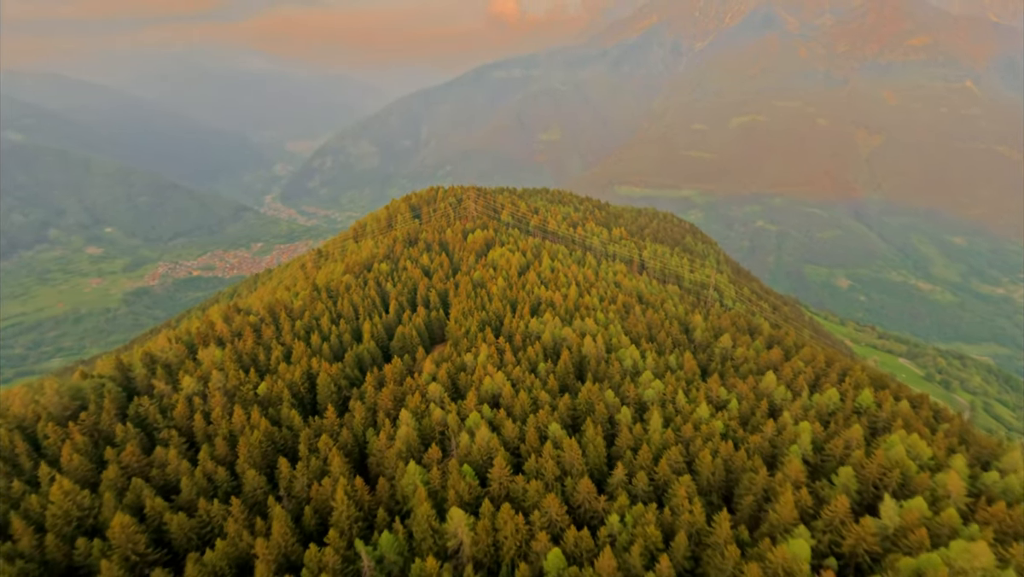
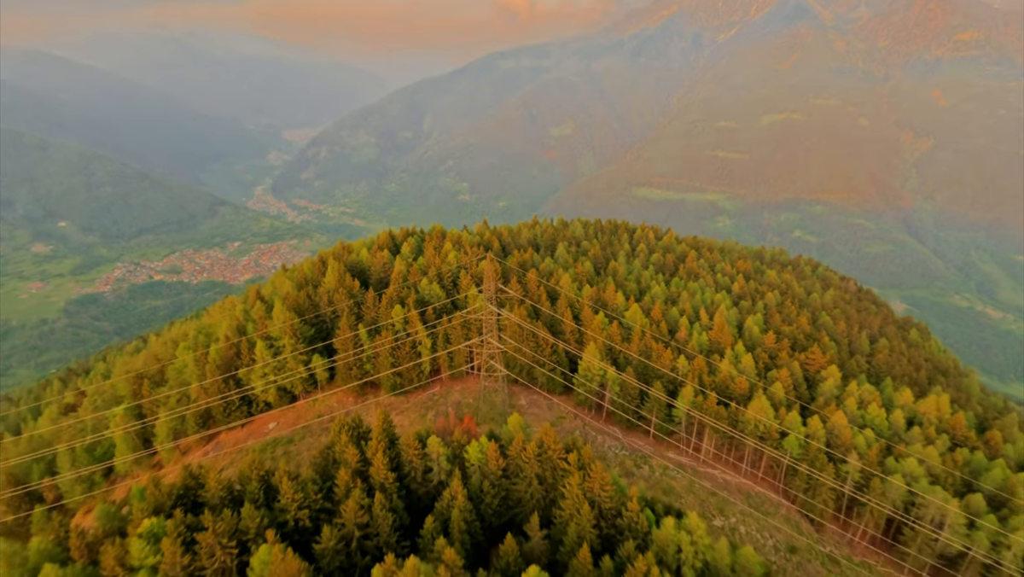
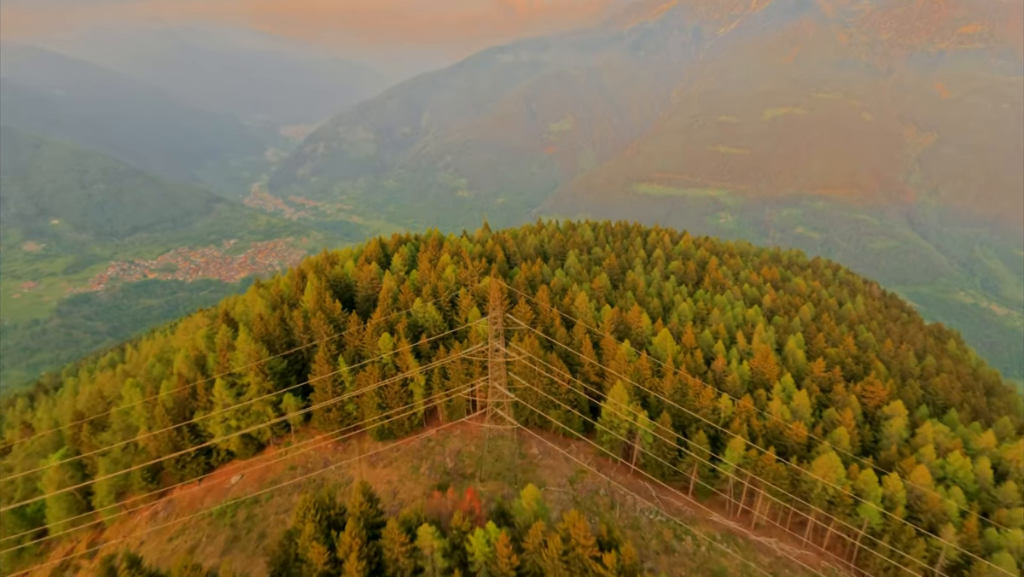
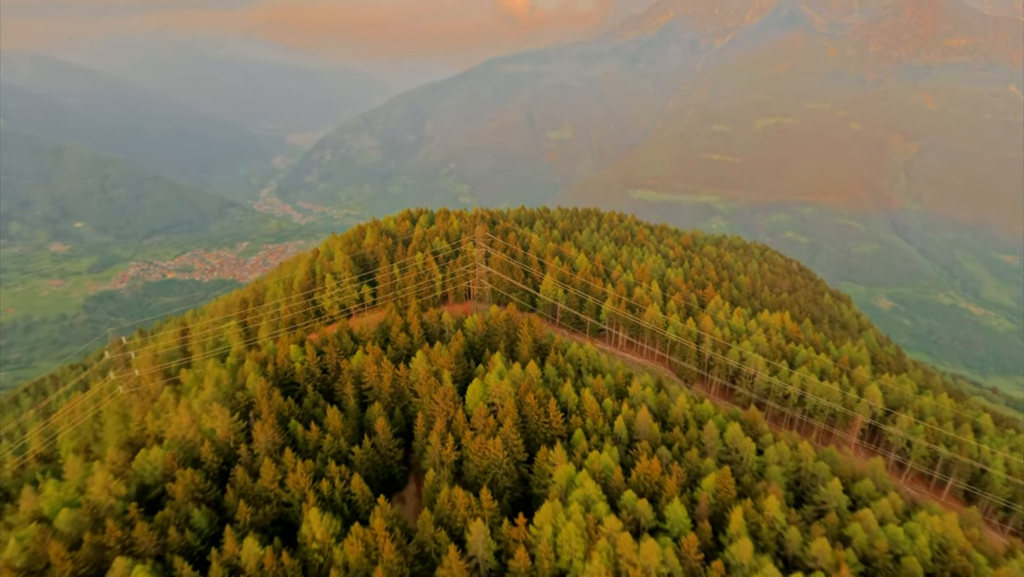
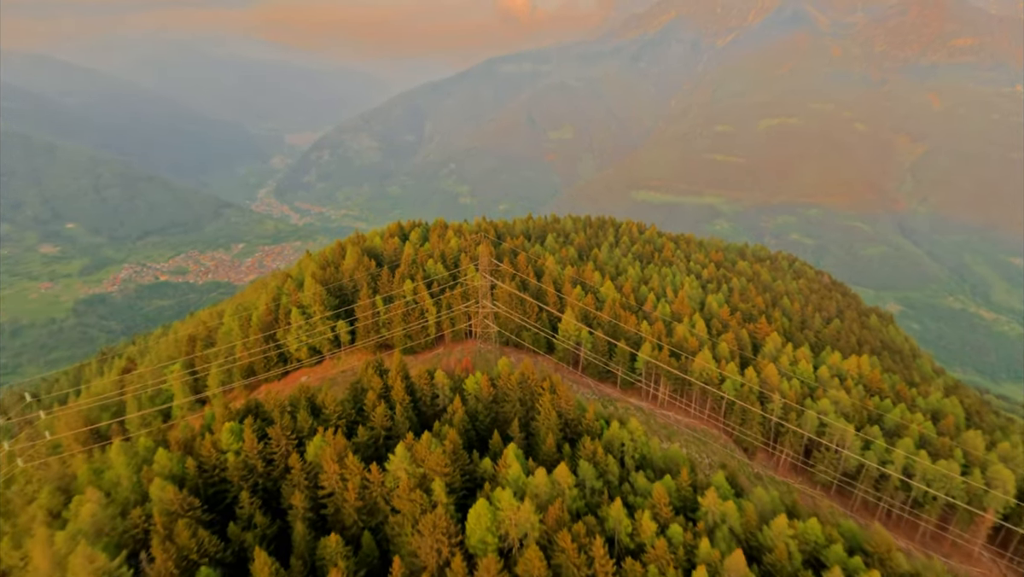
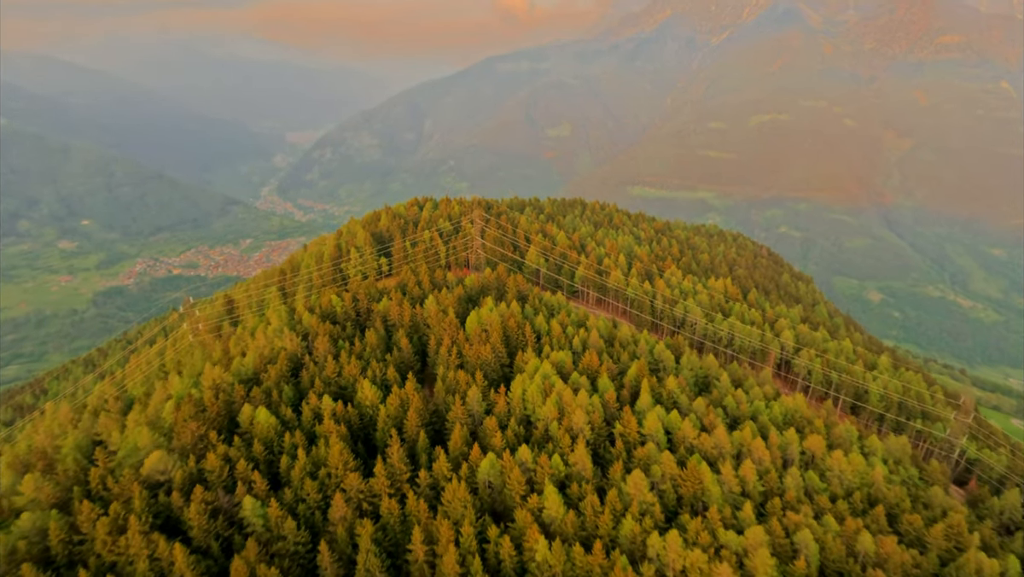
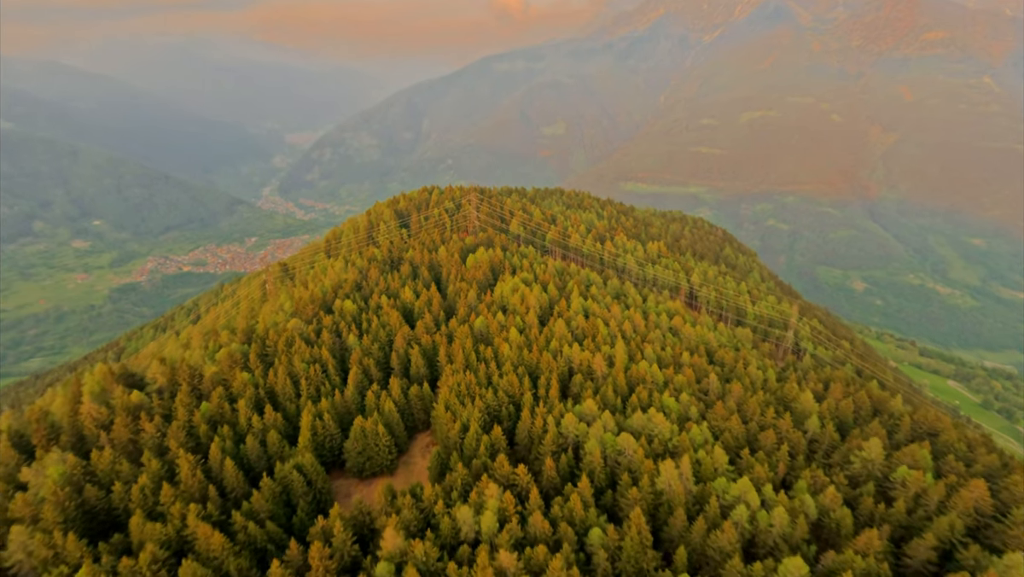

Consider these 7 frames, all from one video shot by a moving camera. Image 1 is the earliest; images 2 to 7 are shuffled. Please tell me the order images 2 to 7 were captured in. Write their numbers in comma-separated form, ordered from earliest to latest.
7, 6, 4, 5, 2, 3
